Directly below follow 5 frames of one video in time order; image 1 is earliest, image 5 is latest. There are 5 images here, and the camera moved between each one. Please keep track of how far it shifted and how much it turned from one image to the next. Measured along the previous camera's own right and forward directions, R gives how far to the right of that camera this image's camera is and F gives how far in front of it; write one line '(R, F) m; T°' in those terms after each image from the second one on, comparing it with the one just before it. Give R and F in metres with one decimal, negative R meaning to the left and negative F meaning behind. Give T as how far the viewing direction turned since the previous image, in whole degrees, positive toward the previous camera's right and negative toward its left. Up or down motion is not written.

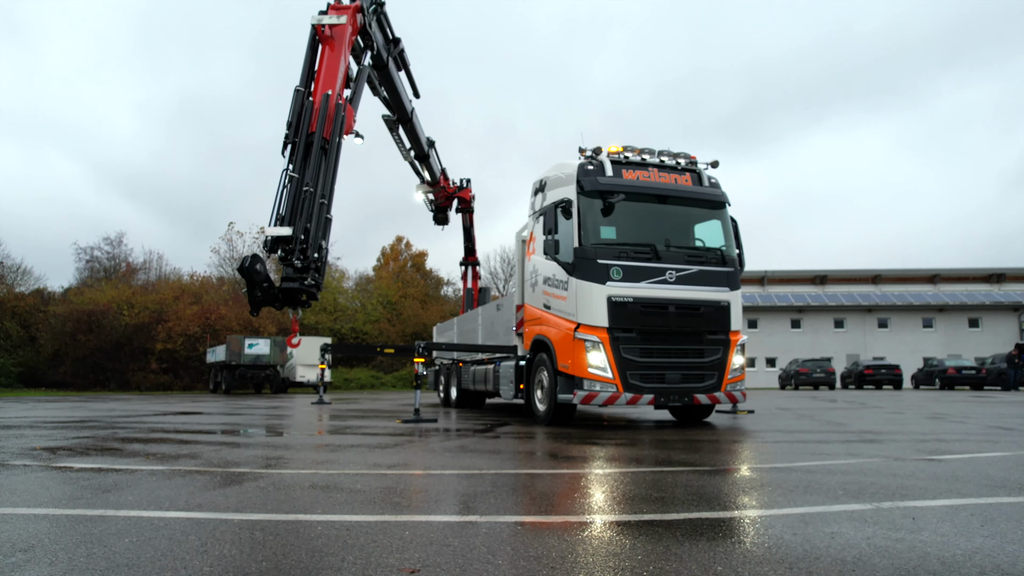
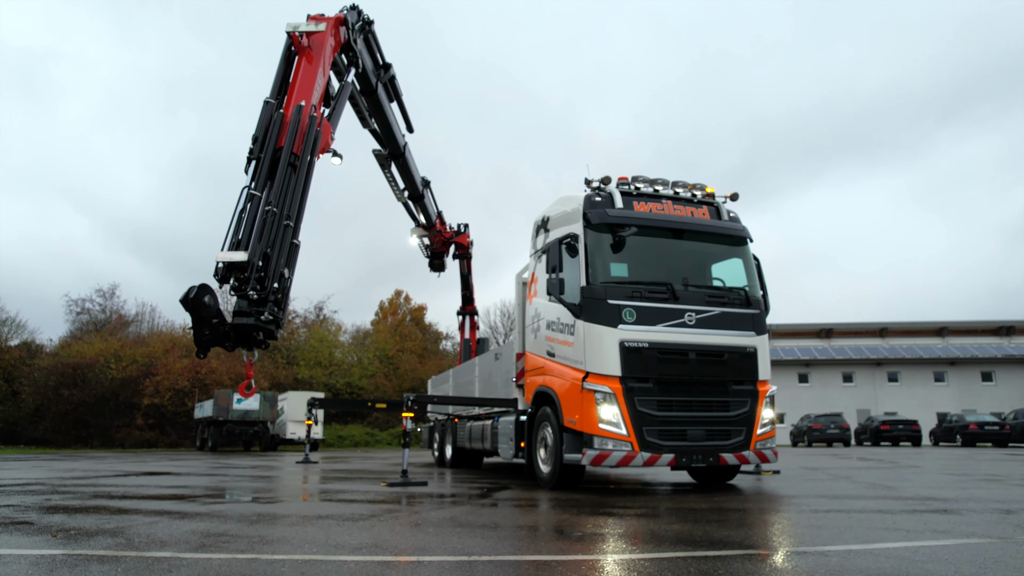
(0.0, +1.1) m; 0°
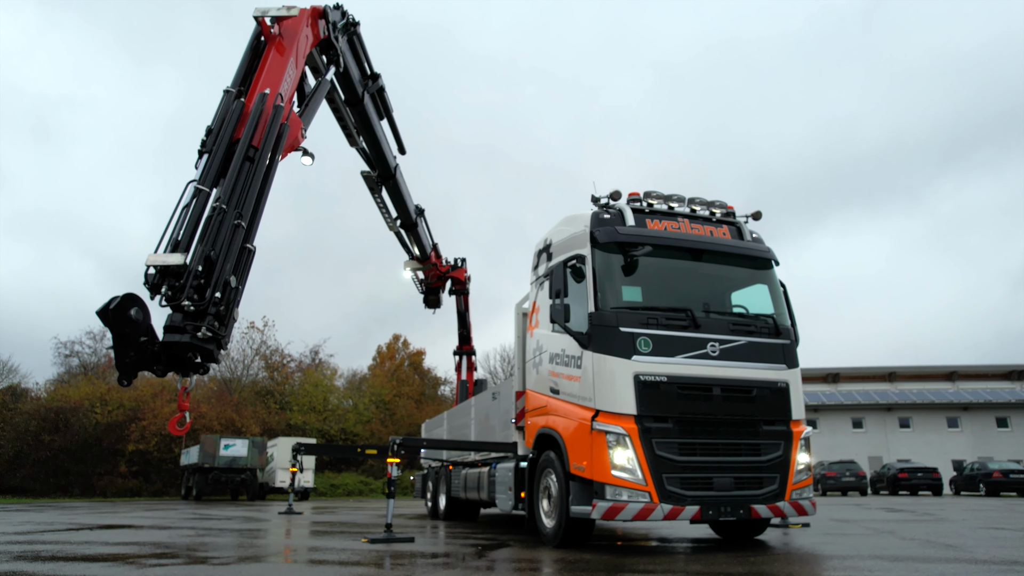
(0.0, +1.0) m; 0°
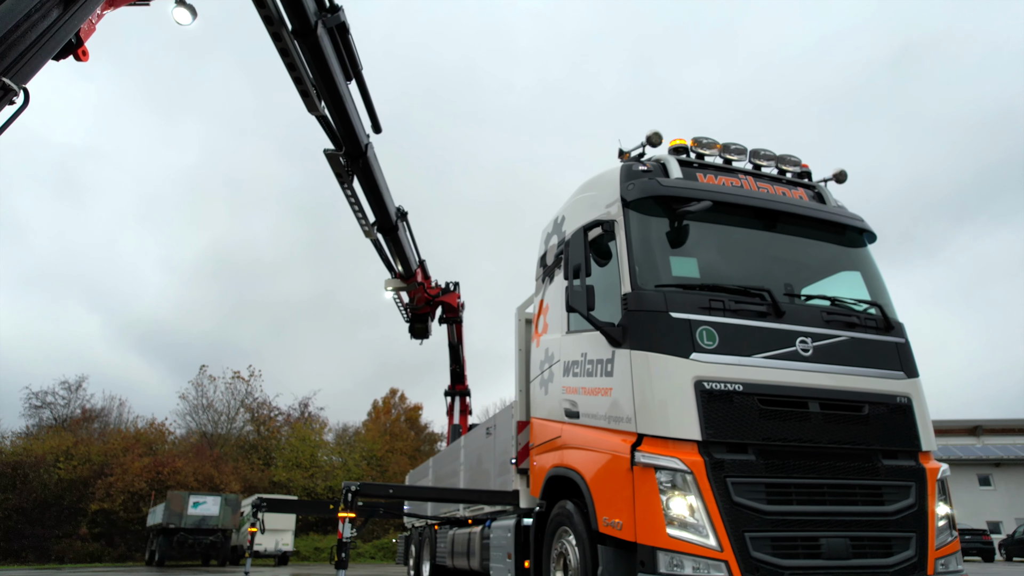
(0.0, +2.4) m; 0°
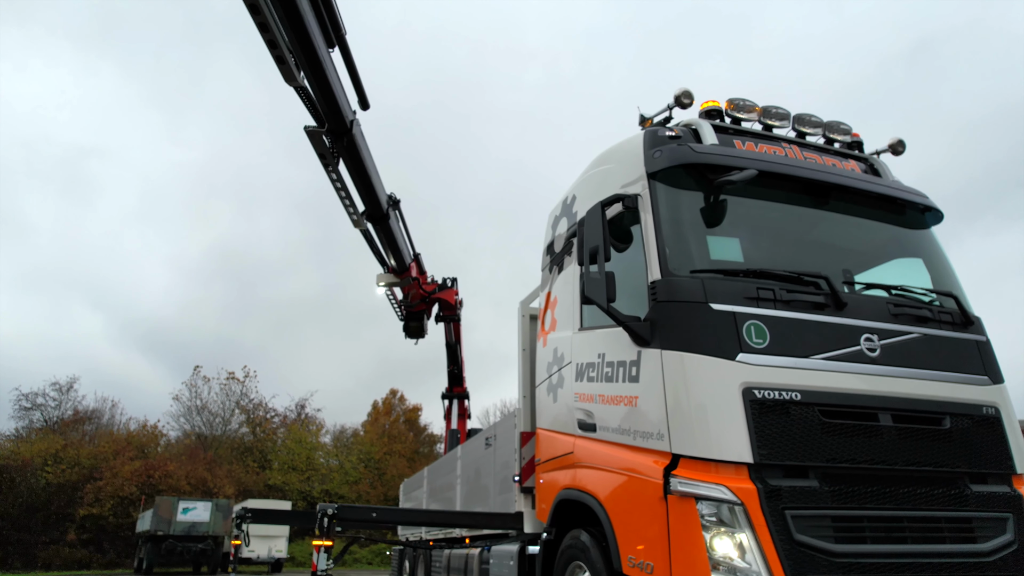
(0.0, +0.9) m; 0°
